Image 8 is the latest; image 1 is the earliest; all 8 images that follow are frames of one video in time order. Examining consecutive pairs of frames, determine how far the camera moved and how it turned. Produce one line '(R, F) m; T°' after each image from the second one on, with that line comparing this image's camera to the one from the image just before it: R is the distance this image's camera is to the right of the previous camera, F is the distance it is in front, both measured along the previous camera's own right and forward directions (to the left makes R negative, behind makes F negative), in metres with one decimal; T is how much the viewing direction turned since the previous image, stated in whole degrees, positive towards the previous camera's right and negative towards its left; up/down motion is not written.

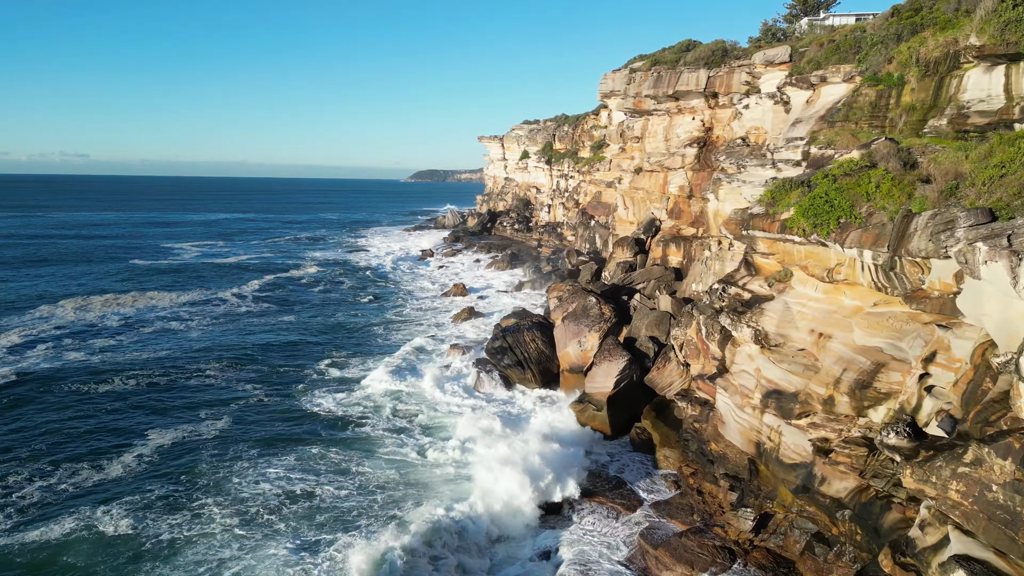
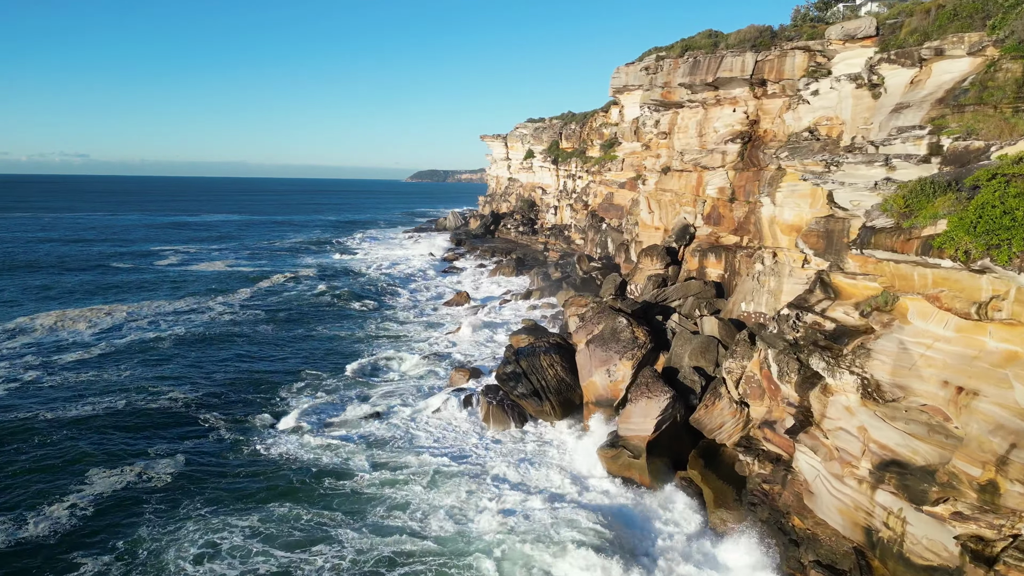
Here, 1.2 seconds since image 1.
(-0.4, +3.2) m; 0°
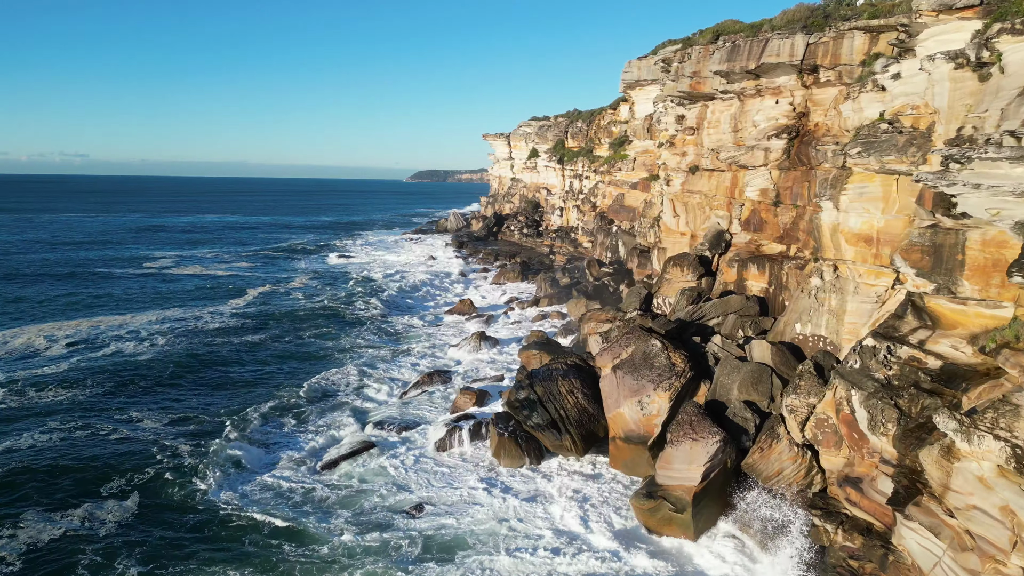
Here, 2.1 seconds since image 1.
(-0.4, +2.6) m; 0°
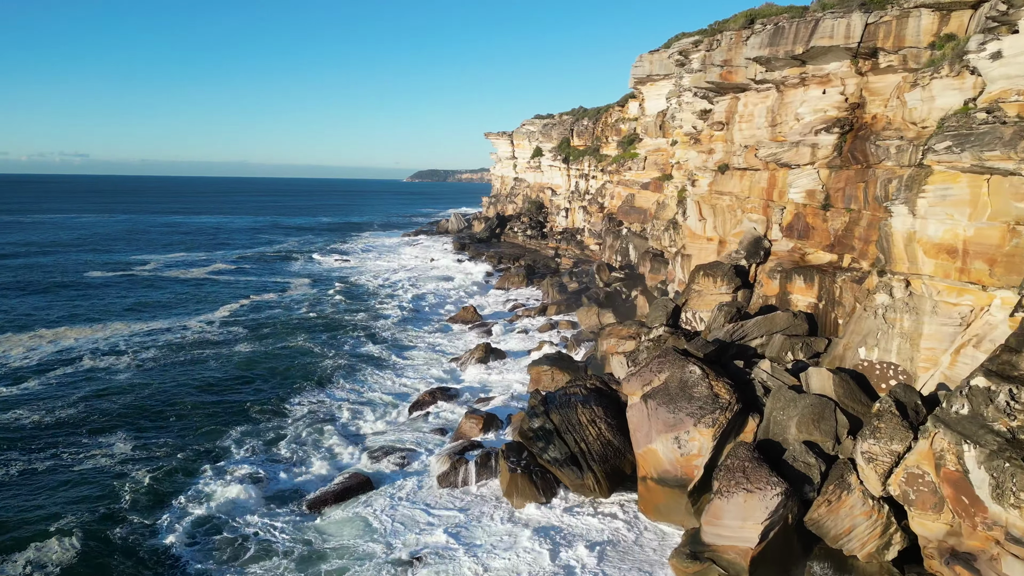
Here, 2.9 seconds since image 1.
(-0.3, +2.2) m; 0°
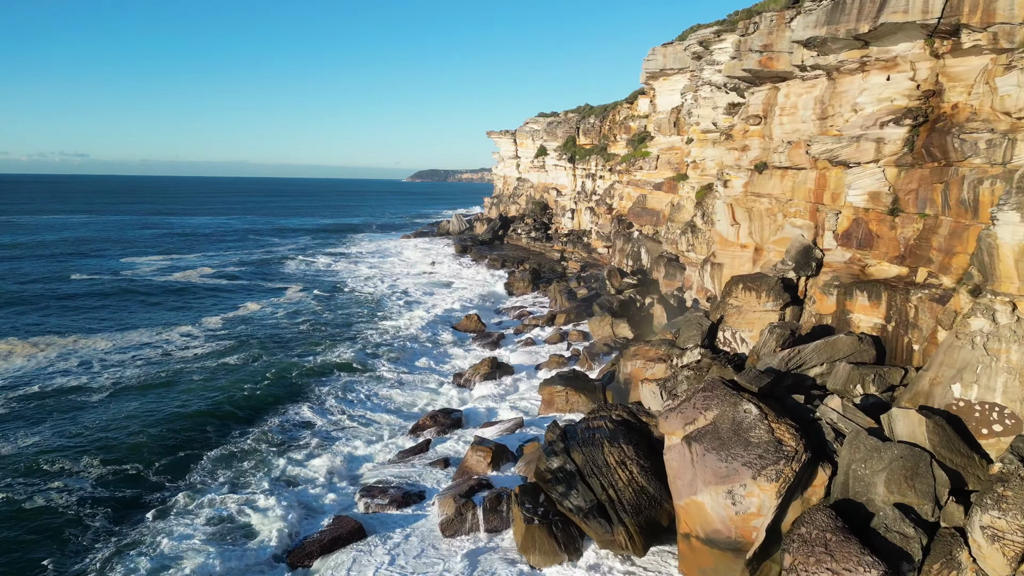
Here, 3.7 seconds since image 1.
(-0.3, +2.3) m; 0°
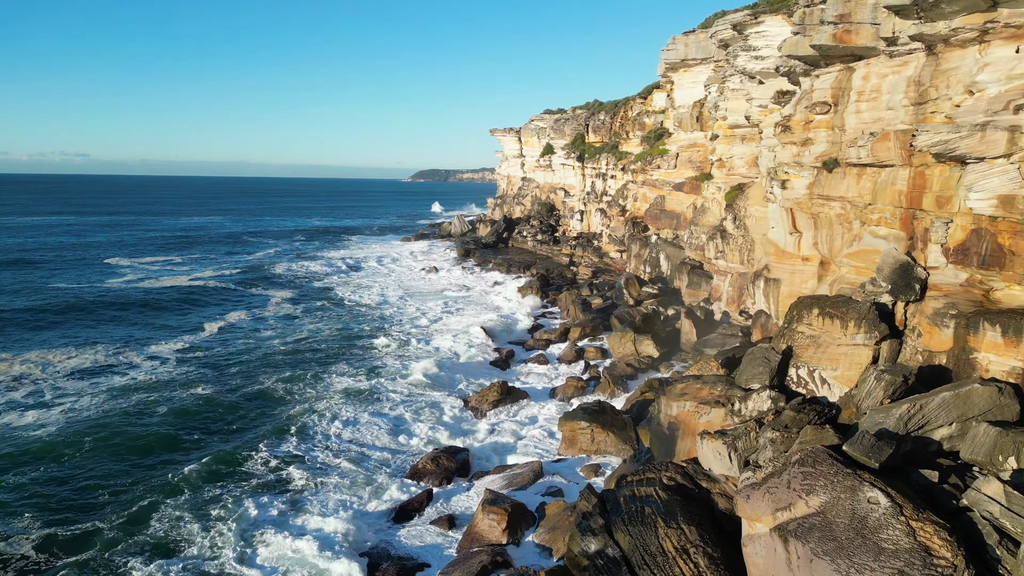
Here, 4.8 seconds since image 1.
(-0.4, +3.2) m; 0°
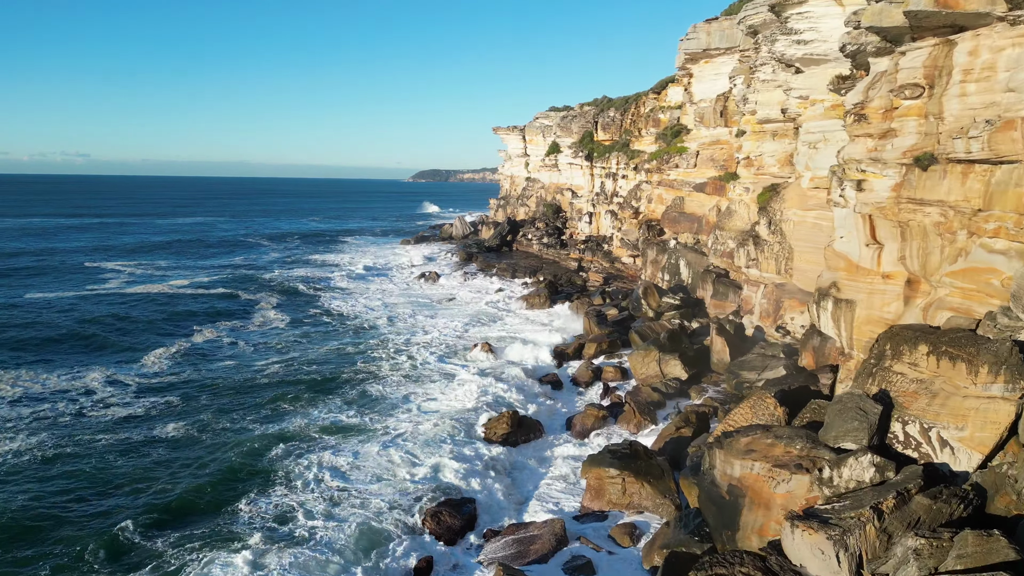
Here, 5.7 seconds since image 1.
(-0.3, +3.0) m; 0°
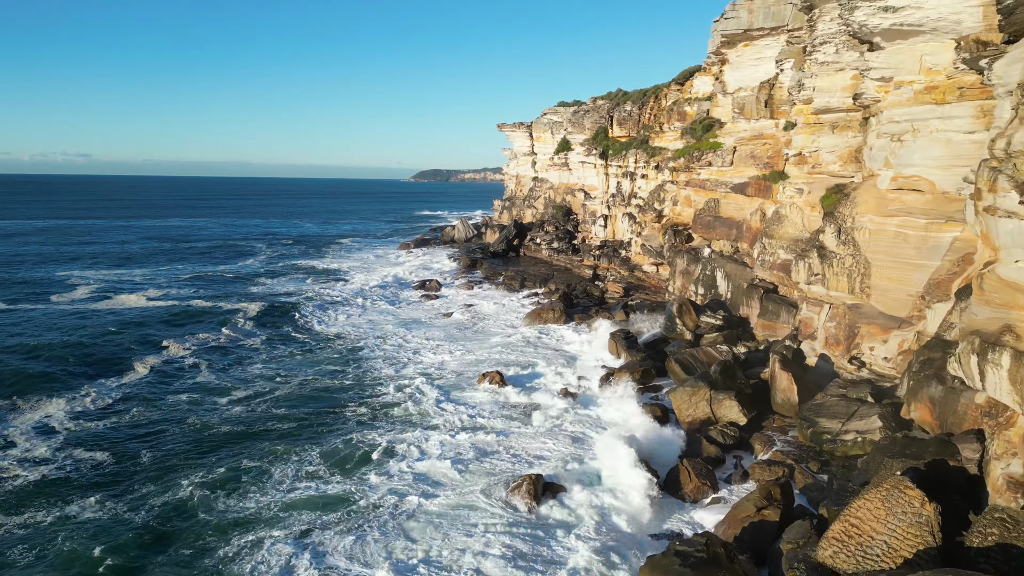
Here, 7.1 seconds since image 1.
(-0.5, +4.4) m; 0°
